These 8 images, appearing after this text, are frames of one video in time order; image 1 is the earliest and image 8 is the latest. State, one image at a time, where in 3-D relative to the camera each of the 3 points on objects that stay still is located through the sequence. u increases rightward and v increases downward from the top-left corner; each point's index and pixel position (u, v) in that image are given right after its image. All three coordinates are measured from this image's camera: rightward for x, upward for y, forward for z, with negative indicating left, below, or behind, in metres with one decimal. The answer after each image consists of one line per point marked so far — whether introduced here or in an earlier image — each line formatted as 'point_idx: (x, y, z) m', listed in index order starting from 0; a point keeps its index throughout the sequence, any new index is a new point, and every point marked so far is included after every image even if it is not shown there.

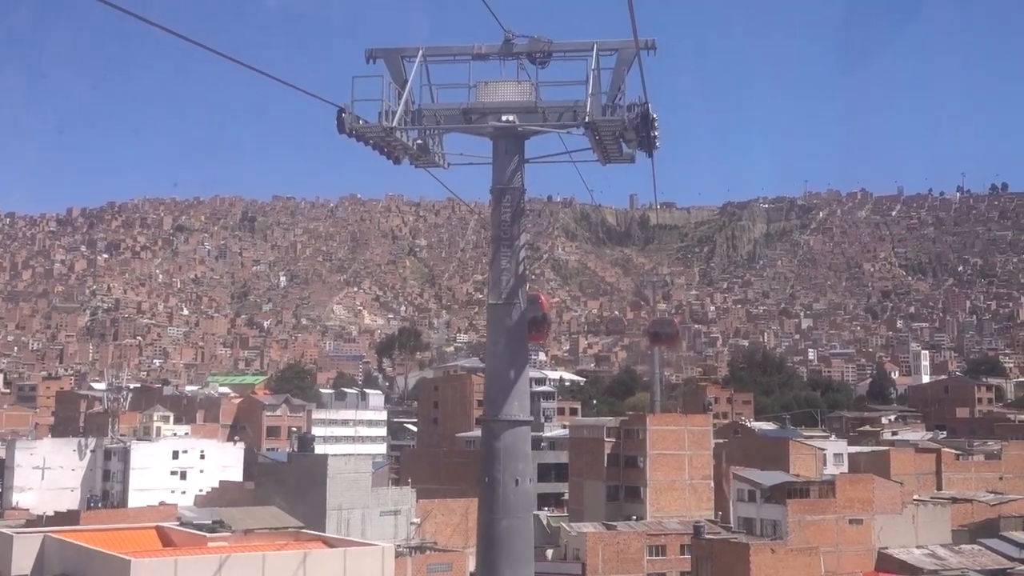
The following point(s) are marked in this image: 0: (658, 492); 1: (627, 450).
0: (+2.1, -2.9, +16.1) m
1: (+1.7, -2.4, +16.5) m
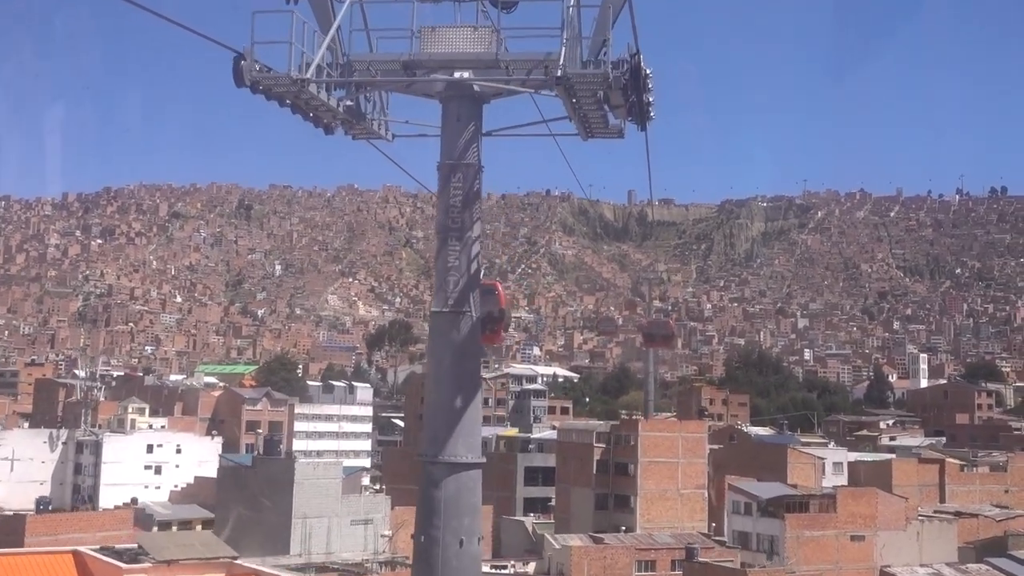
0: (+1.8, -2.9, +15.3) m
1: (+1.5, -2.3, +15.7) m
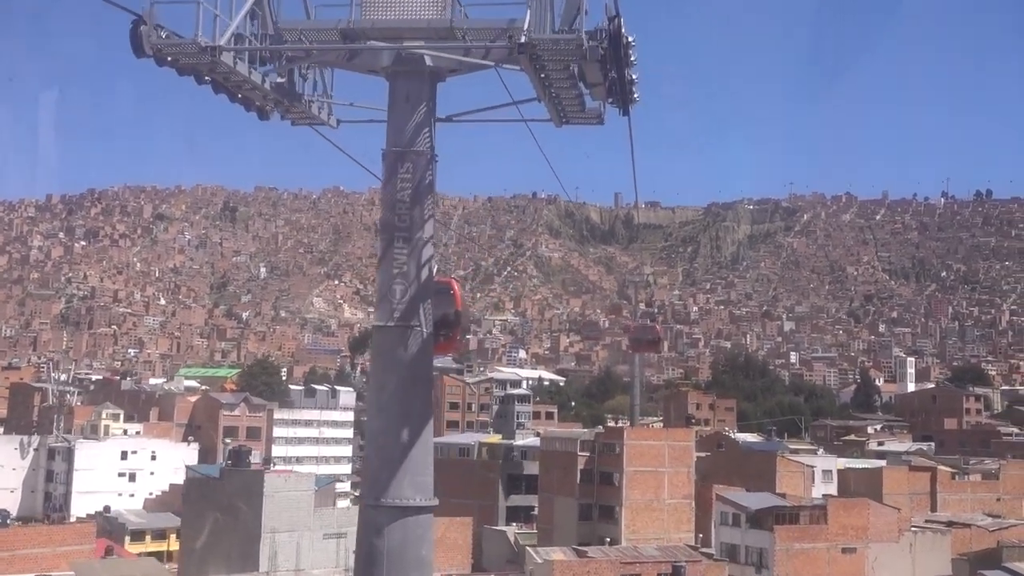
0: (+1.6, -2.9, +14.8) m
1: (+1.2, -2.4, +15.3) m
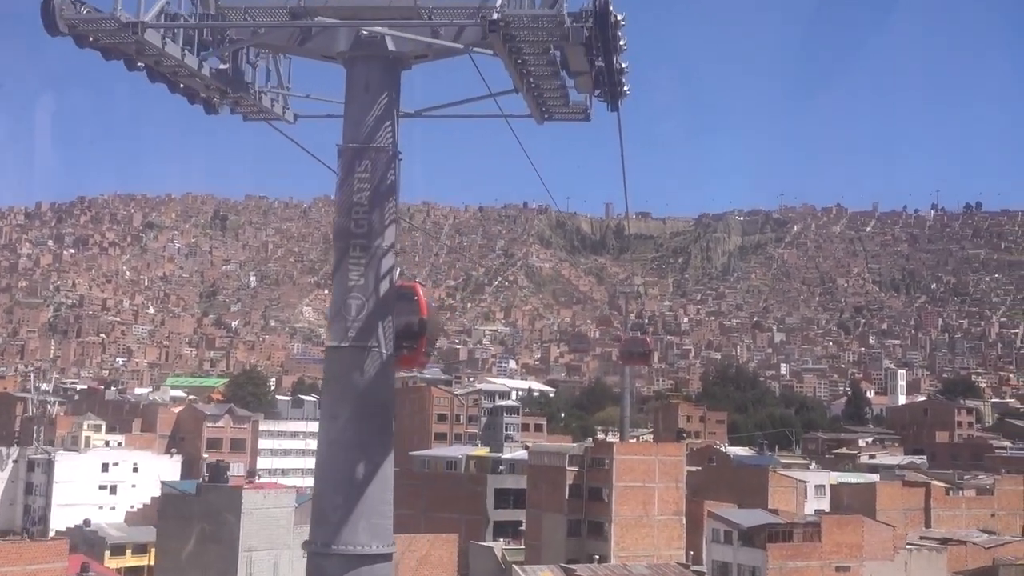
0: (+1.4, -3.1, +14.5) m
1: (+1.0, -2.5, +14.9) m
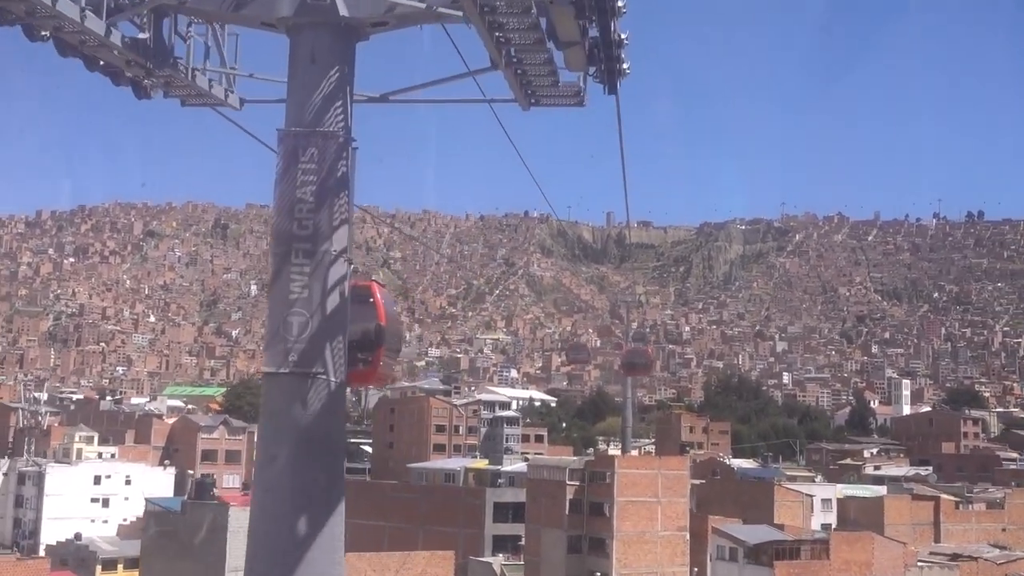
0: (+1.4, -3.2, +14.1) m
1: (+1.0, -2.7, +14.5) m
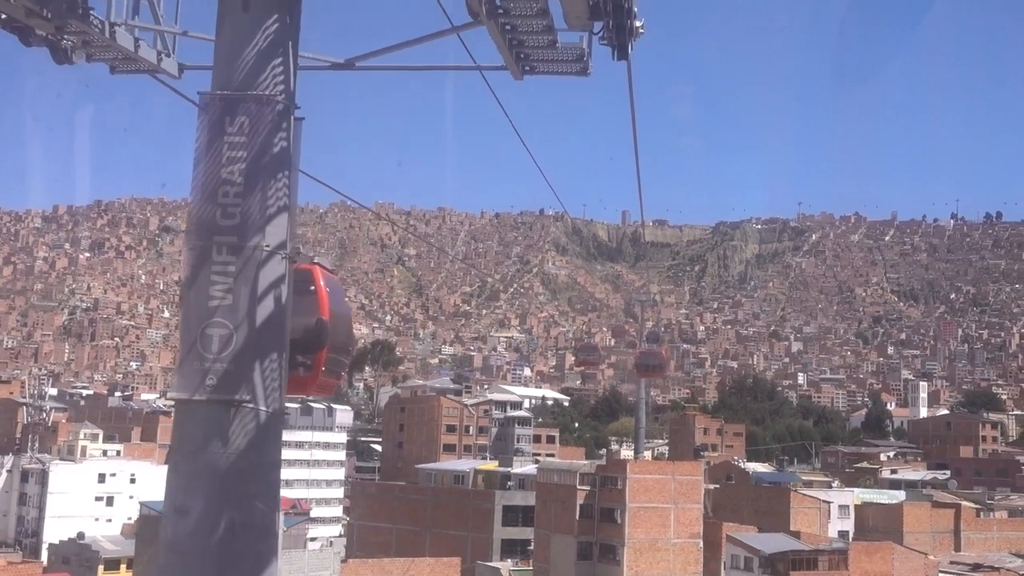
0: (+1.5, -3.2, +13.7) m
1: (+1.1, -2.7, +14.1) m
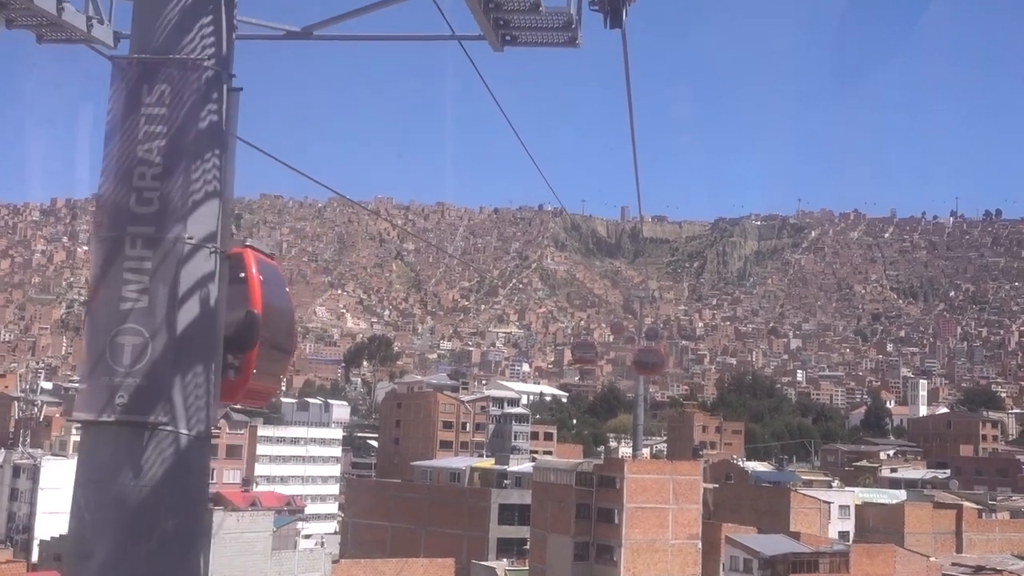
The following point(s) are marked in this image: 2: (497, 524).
0: (+1.5, -3.1, +13.5) m
1: (+1.1, -2.6, +13.9) m
2: (-0.2, -3.6, +17.5) m
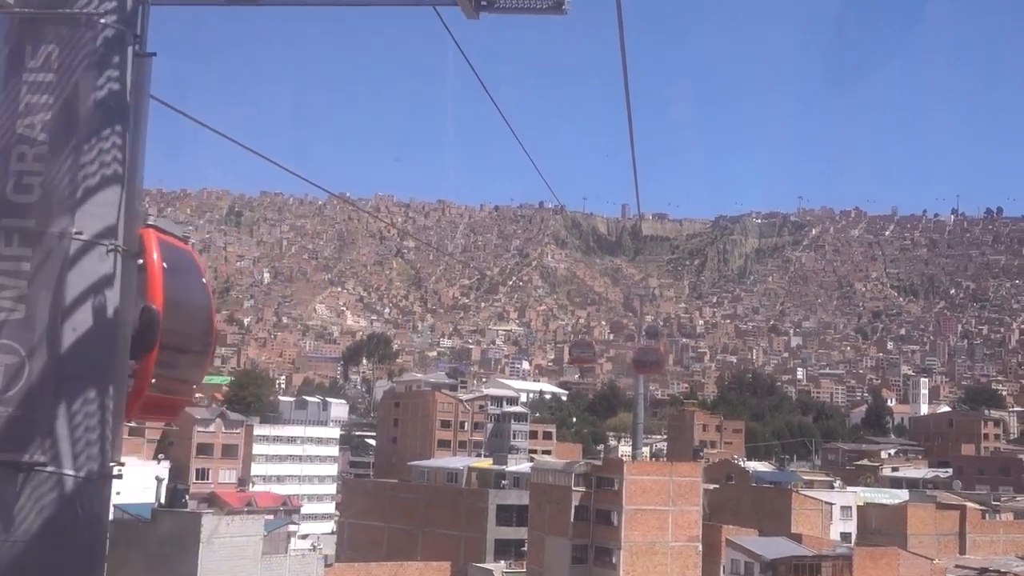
0: (+1.4, -3.1, +13.3) m
1: (+1.1, -2.6, +13.7) m
2: (-0.3, -3.6, +17.3) m
